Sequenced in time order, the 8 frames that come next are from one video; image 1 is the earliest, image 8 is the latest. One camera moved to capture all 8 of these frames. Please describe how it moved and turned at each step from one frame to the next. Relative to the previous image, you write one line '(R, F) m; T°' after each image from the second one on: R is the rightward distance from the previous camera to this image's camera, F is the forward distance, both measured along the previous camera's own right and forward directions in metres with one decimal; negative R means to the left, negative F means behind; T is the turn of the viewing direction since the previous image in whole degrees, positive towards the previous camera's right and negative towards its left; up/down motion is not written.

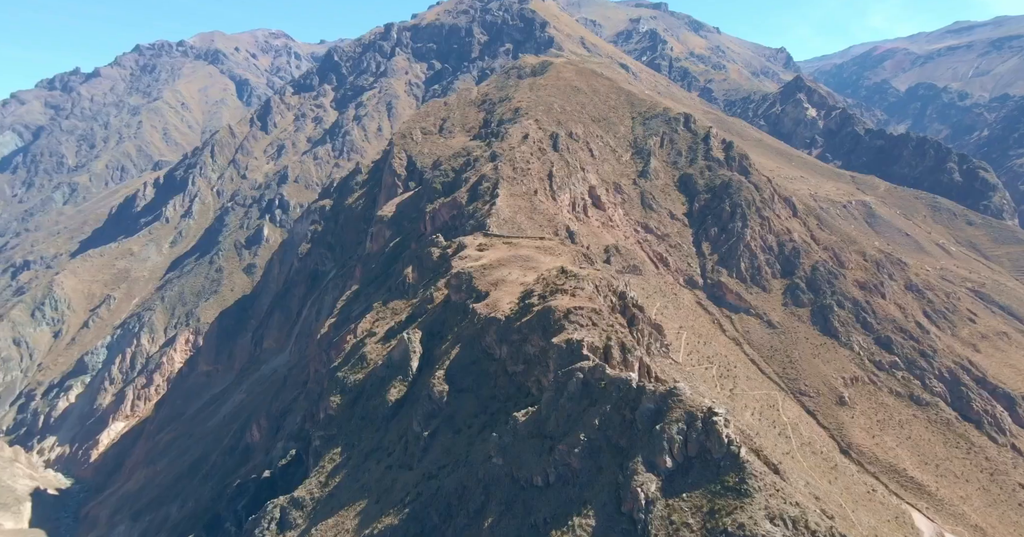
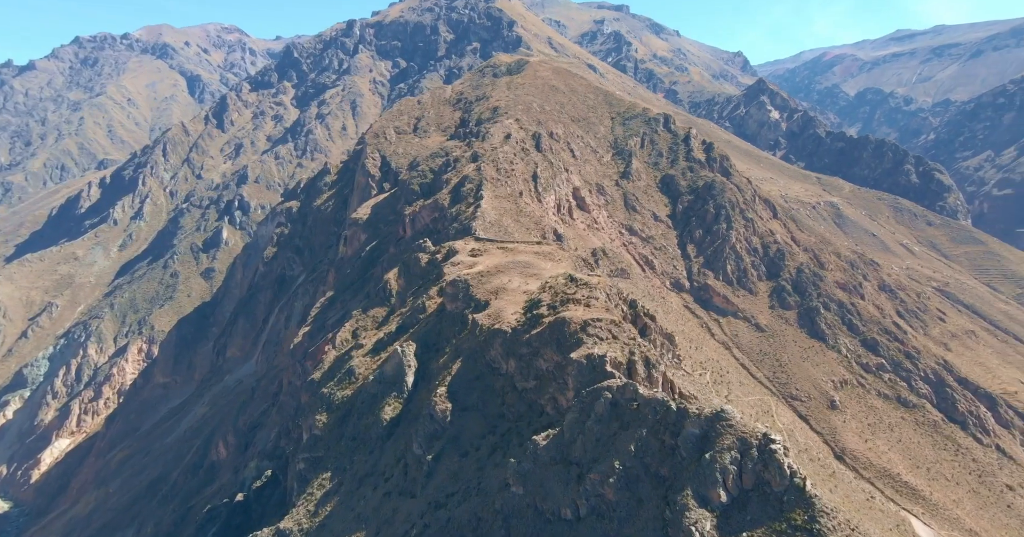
(-4.4, +5.5) m; +3°
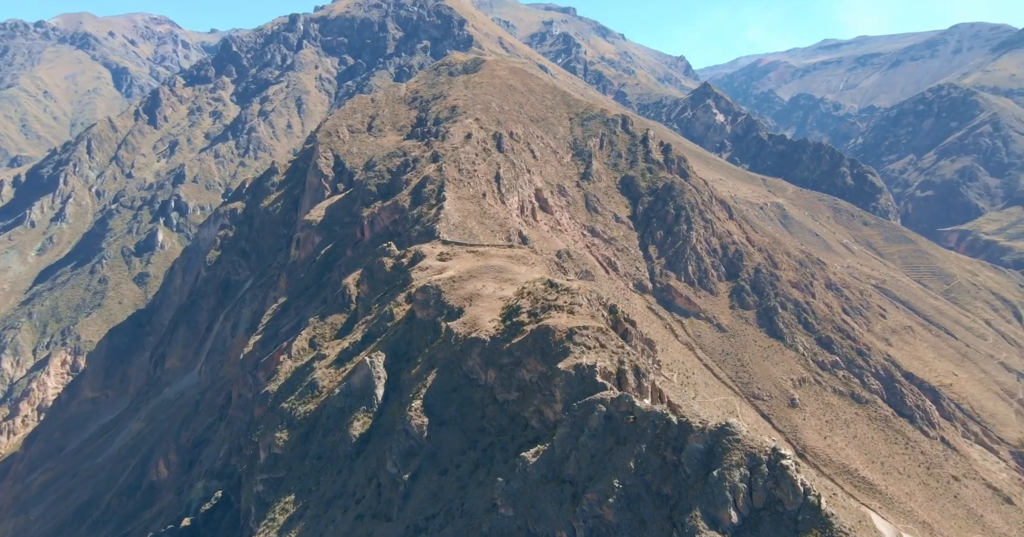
(-2.7, +3.4) m; +4°
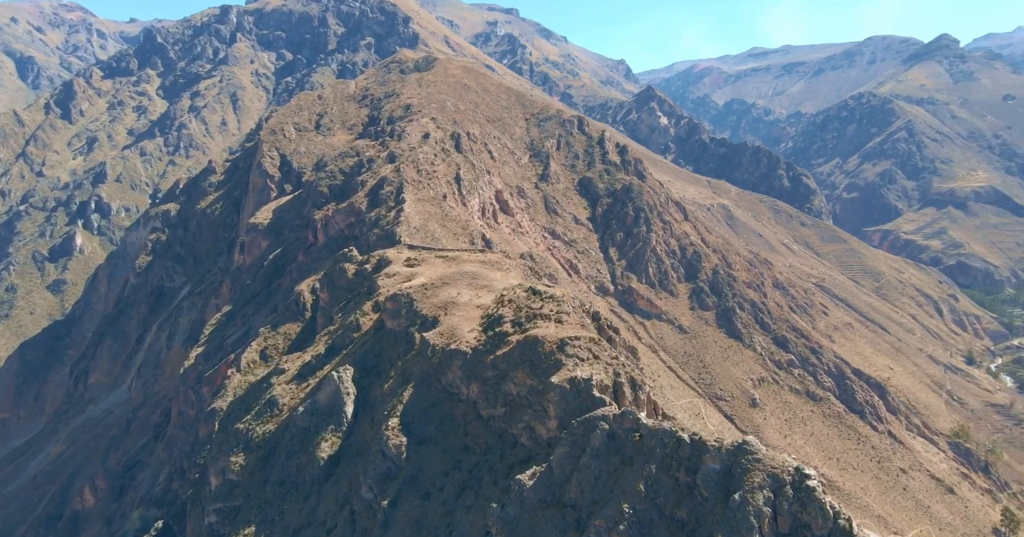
(-3.3, +4.0) m; +4°
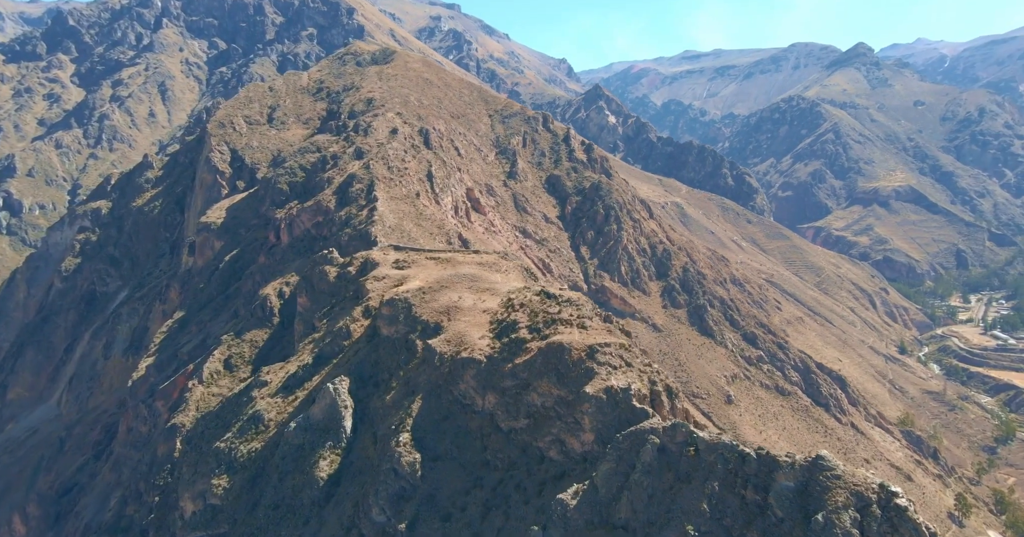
(-6.0, +4.0) m; +5°
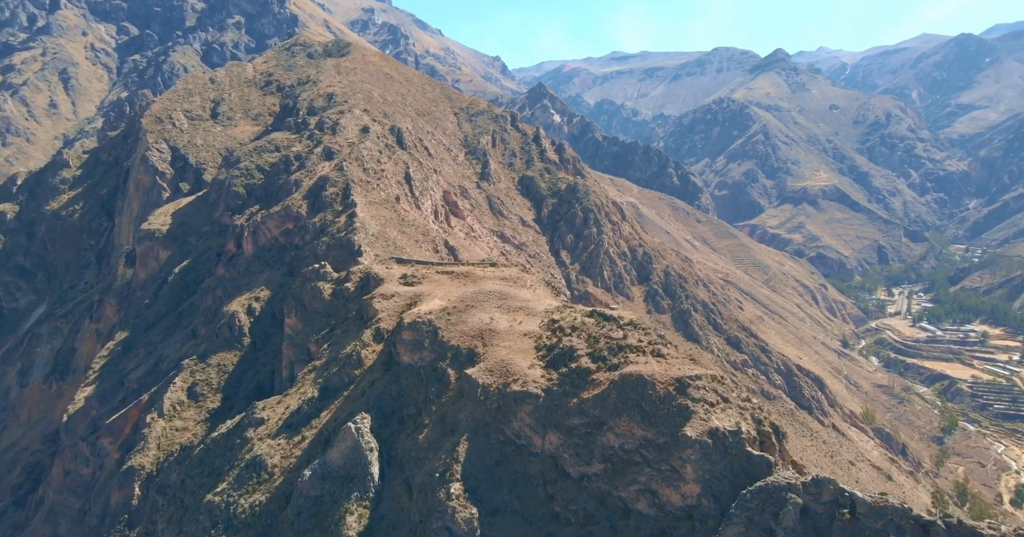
(-8.7, +8.0) m; +6°
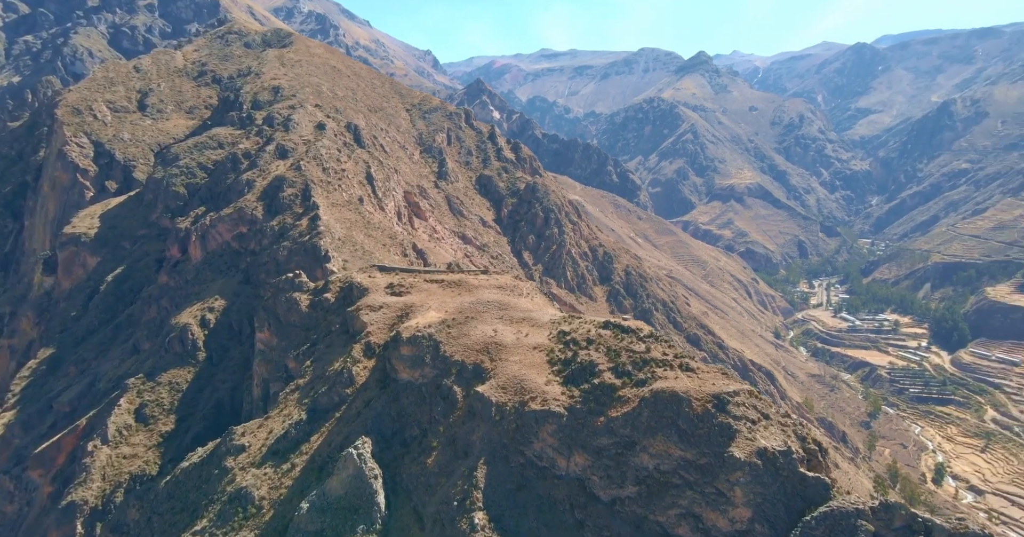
(-5.5, +3.4) m; +5°
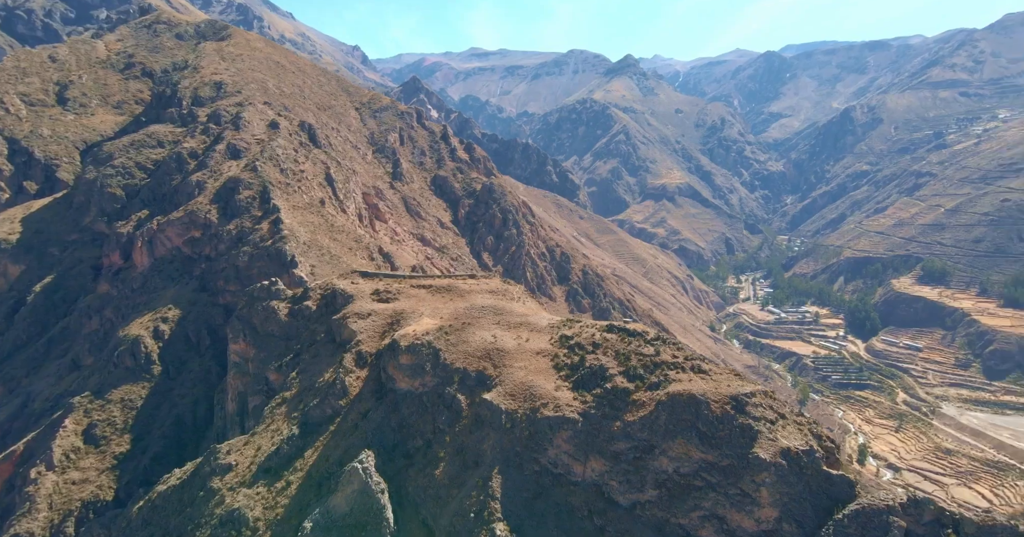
(-4.8, +0.9) m; +5°
